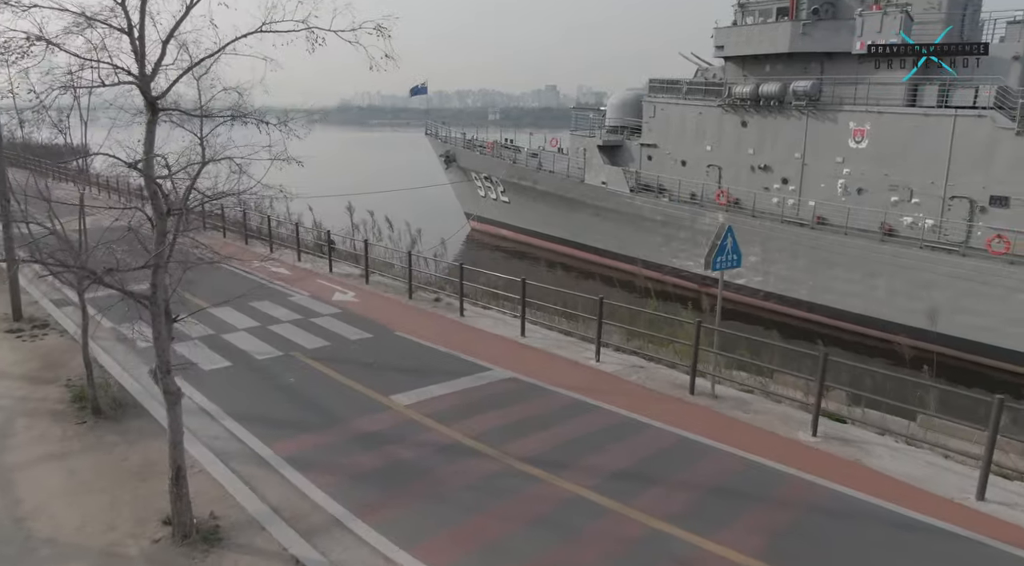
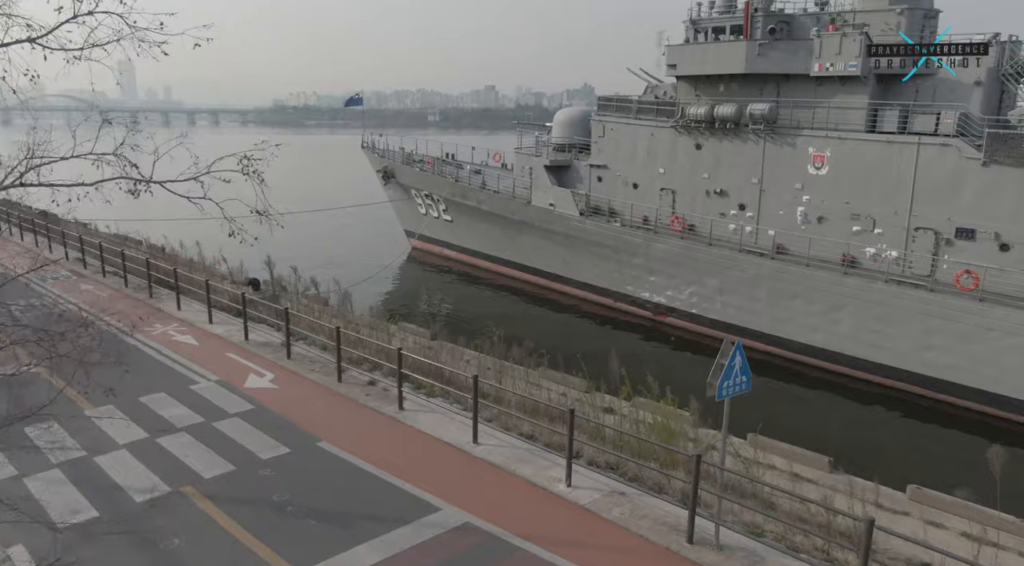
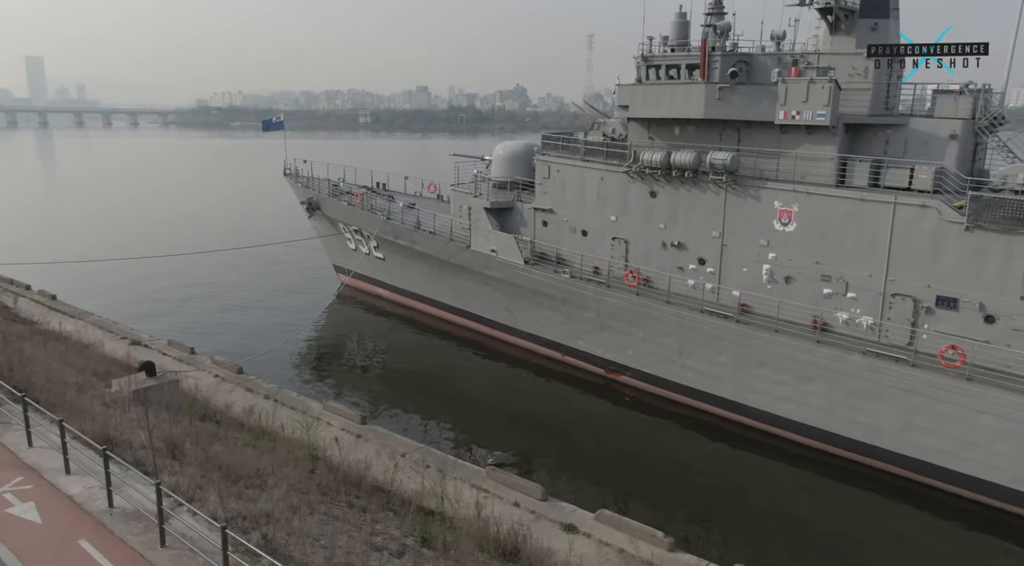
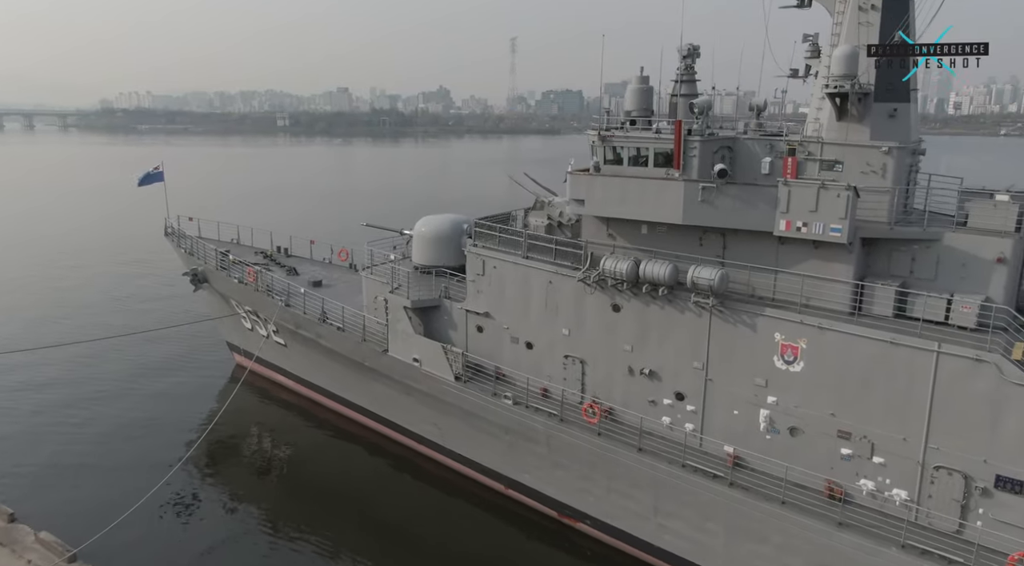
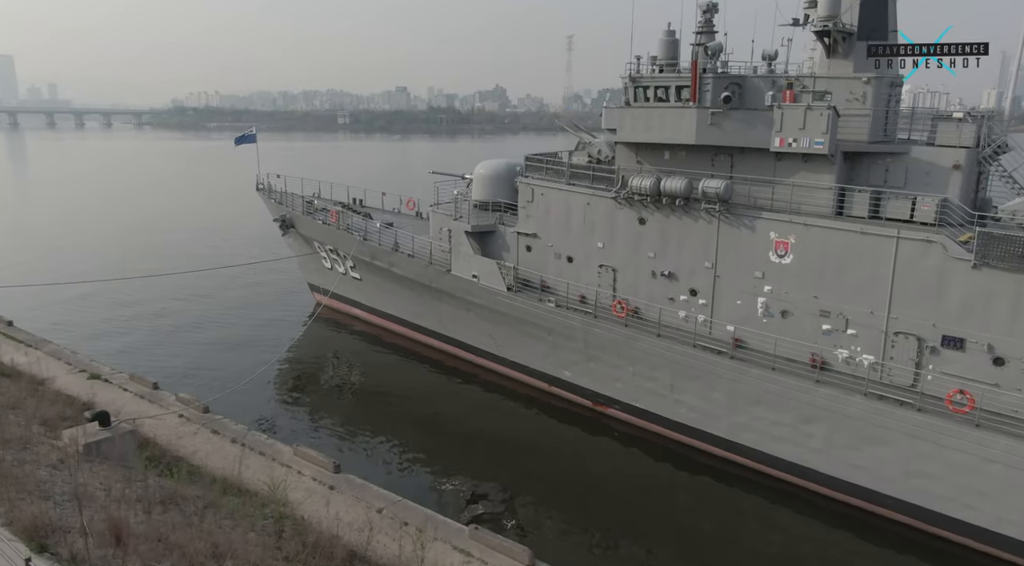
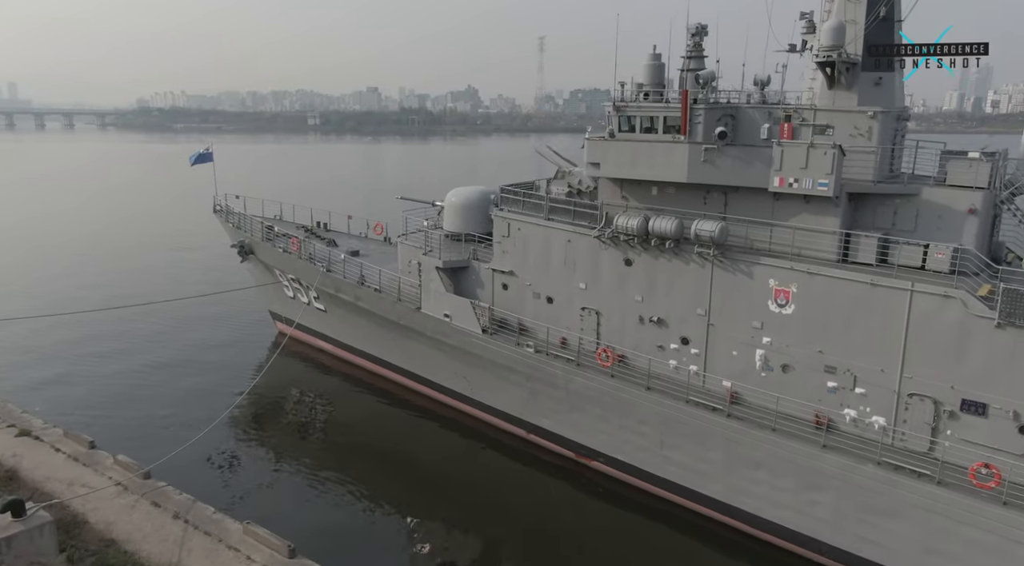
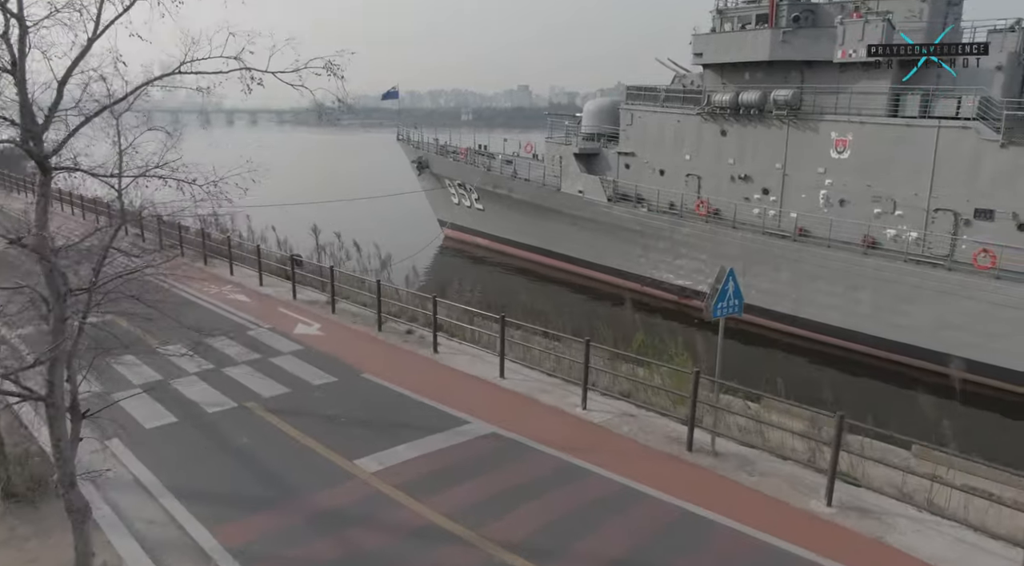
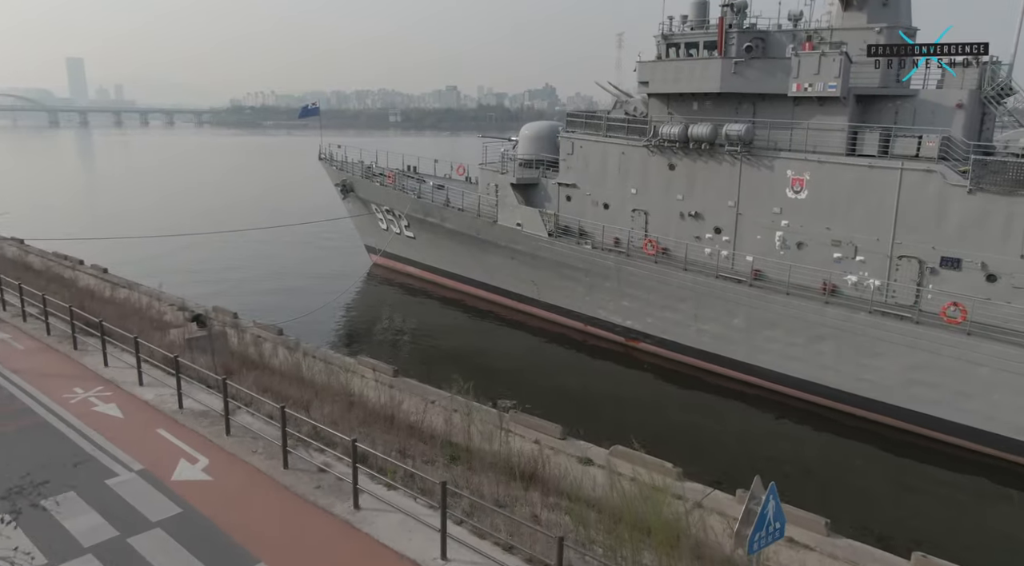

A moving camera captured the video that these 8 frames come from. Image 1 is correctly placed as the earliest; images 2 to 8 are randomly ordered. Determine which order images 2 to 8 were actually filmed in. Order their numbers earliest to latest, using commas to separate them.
7, 2, 8, 3, 5, 6, 4
